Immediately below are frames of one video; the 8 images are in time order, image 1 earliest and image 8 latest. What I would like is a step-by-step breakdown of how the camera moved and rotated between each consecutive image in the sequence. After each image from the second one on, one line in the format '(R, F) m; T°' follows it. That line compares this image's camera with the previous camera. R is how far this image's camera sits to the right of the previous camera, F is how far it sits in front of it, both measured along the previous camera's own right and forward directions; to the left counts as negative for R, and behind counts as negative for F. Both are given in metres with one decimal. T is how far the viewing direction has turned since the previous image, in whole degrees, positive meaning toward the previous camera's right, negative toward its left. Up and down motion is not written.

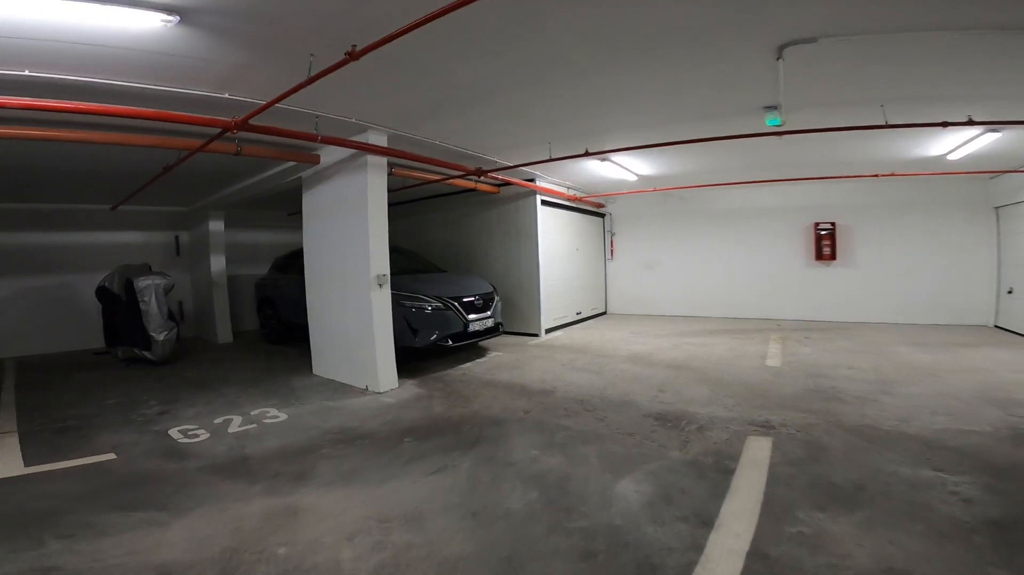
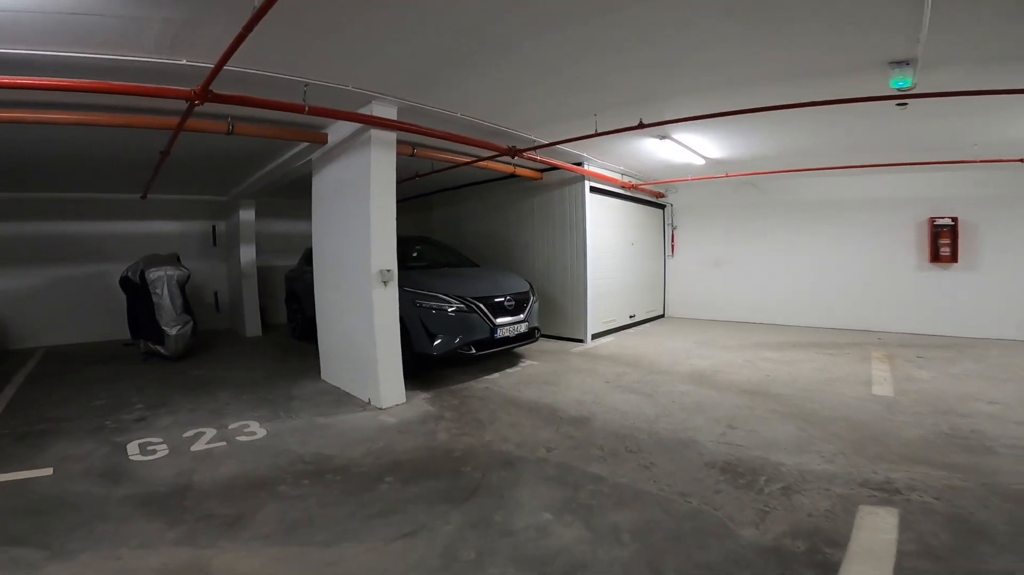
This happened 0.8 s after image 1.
(+0.3, +0.8) m; -9°
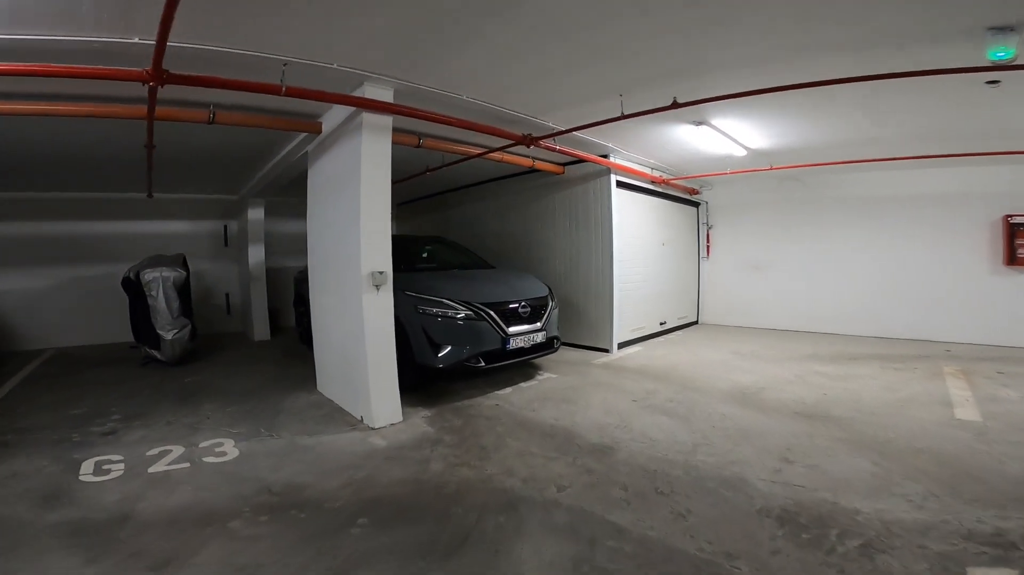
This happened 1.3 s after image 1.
(+0.1, +0.5) m; -4°
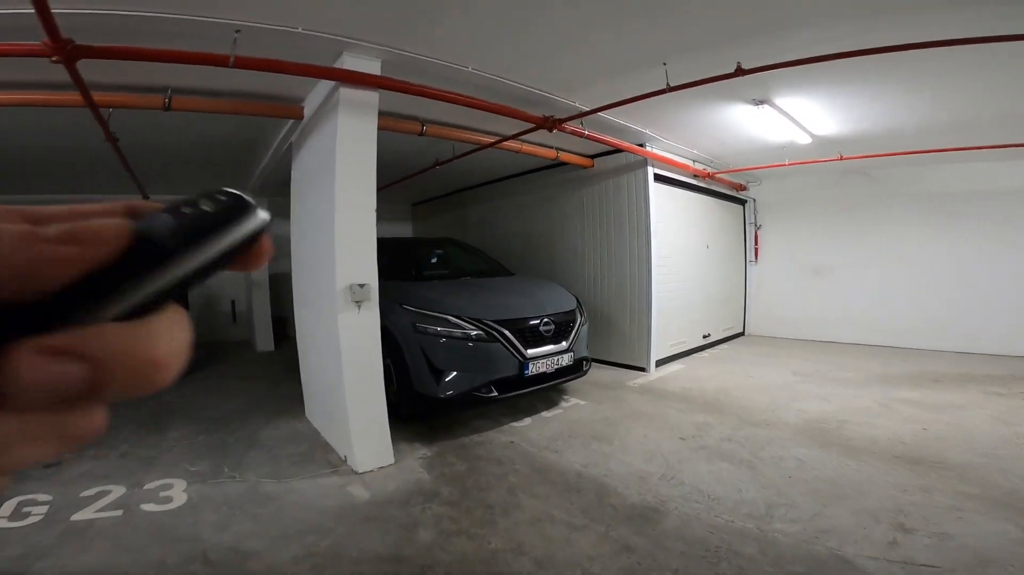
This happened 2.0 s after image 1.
(+0.1, +0.6) m; -4°
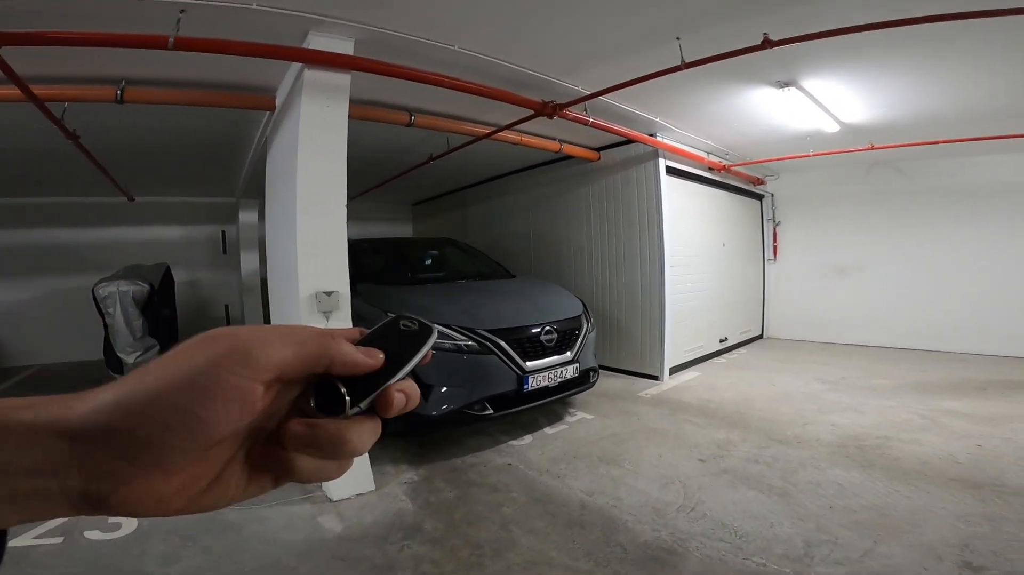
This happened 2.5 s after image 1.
(+0.1, +0.3) m; -1°
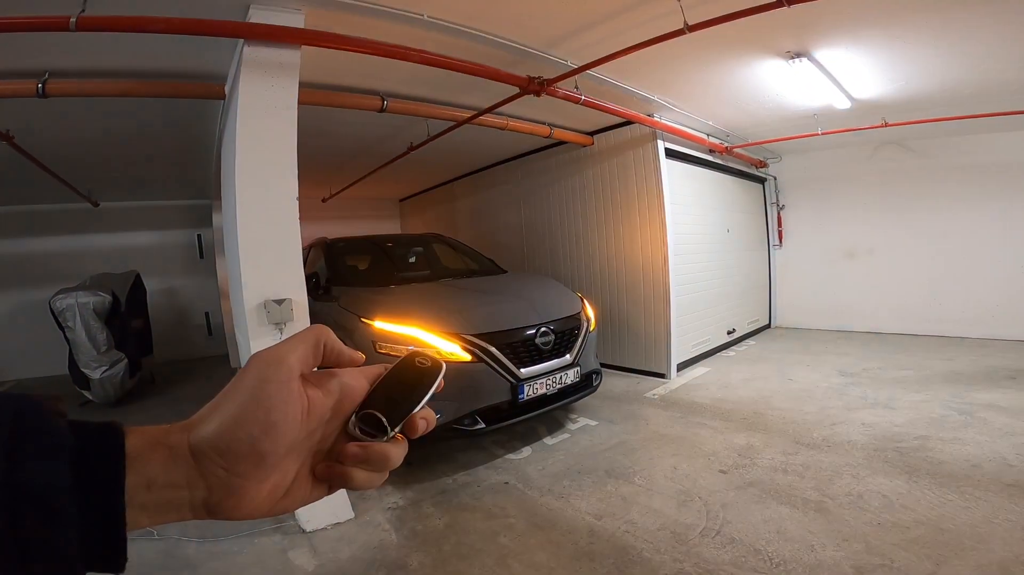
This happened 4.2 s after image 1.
(+0.1, +0.3) m; 0°
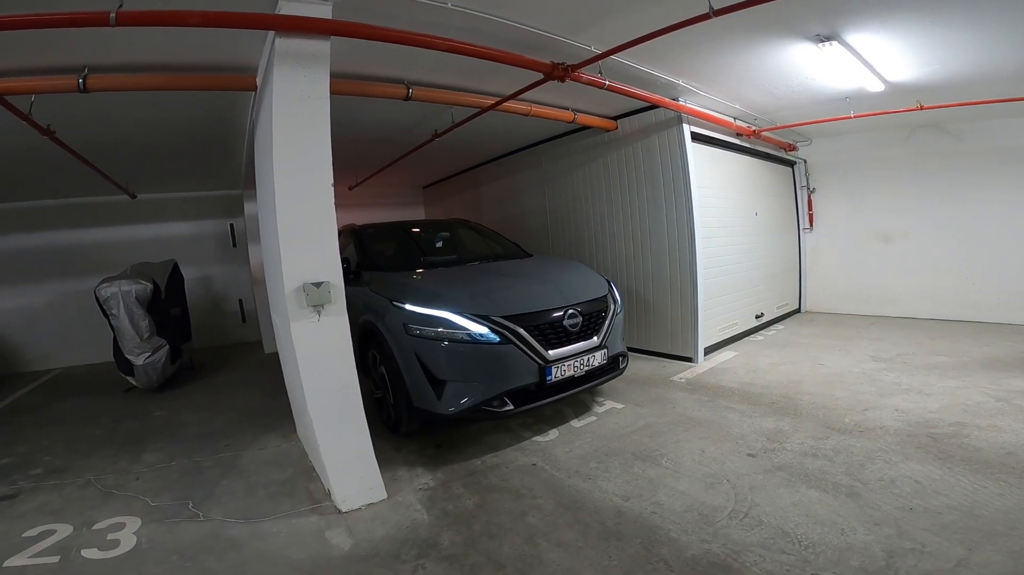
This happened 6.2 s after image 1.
(-0.1, 0.0) m; -2°
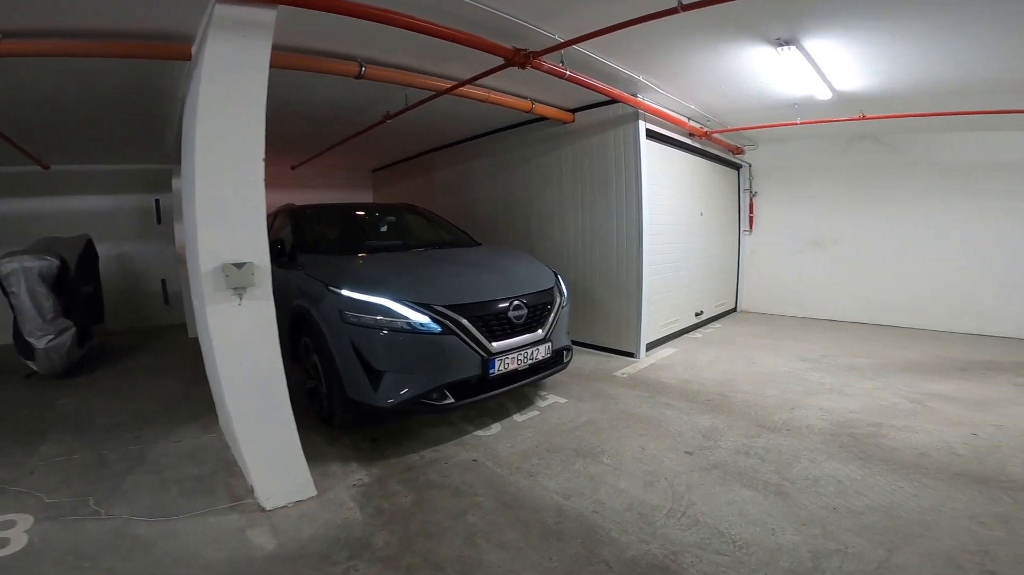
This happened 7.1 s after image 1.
(+0.1, +0.1) m; +4°
